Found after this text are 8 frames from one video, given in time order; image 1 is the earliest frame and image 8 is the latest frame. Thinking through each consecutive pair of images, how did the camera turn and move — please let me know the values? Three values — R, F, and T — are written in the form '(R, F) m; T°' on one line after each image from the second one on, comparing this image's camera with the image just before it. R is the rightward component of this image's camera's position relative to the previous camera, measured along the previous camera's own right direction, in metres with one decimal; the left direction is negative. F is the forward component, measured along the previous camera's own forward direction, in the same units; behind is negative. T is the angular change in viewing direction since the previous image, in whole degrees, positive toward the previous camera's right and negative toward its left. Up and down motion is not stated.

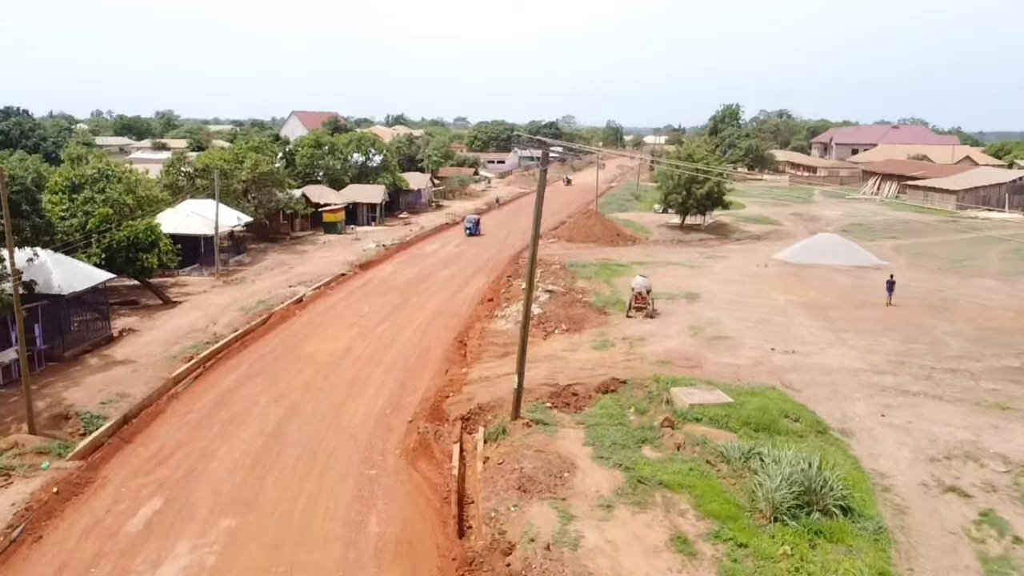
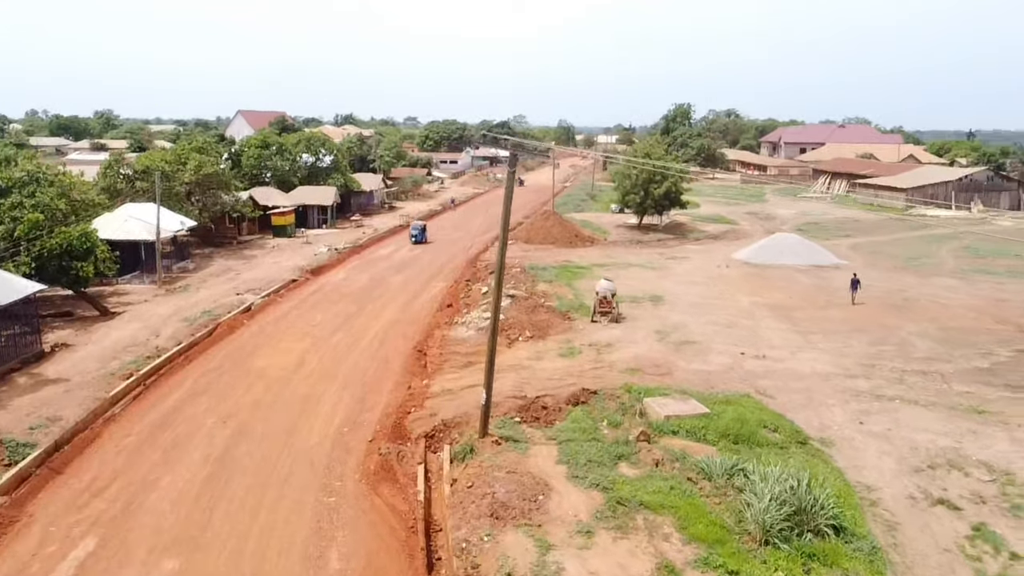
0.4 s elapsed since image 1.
(-0.3, +1.0) m; +3°
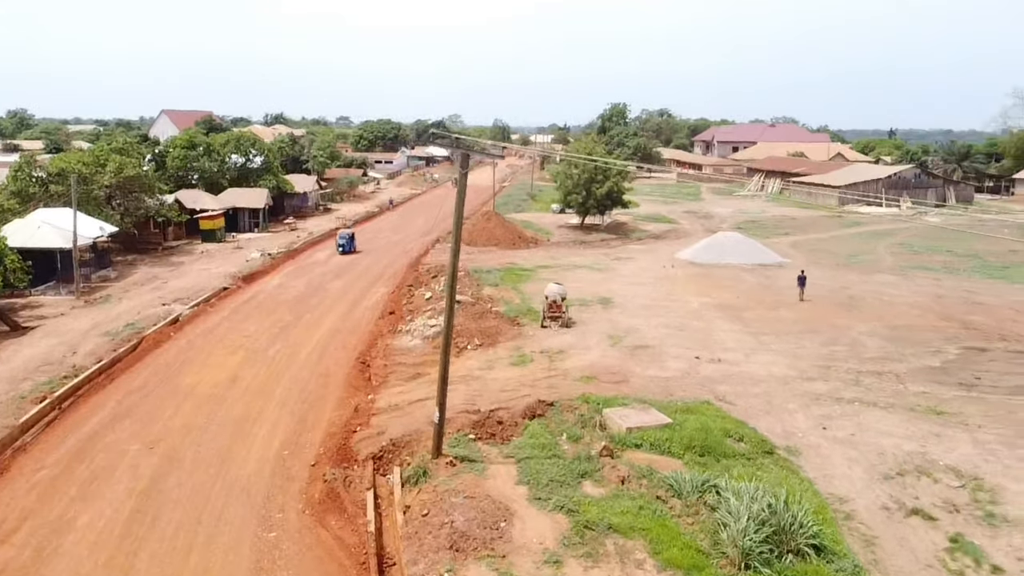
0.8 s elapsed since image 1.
(-0.3, +1.0) m; +4°
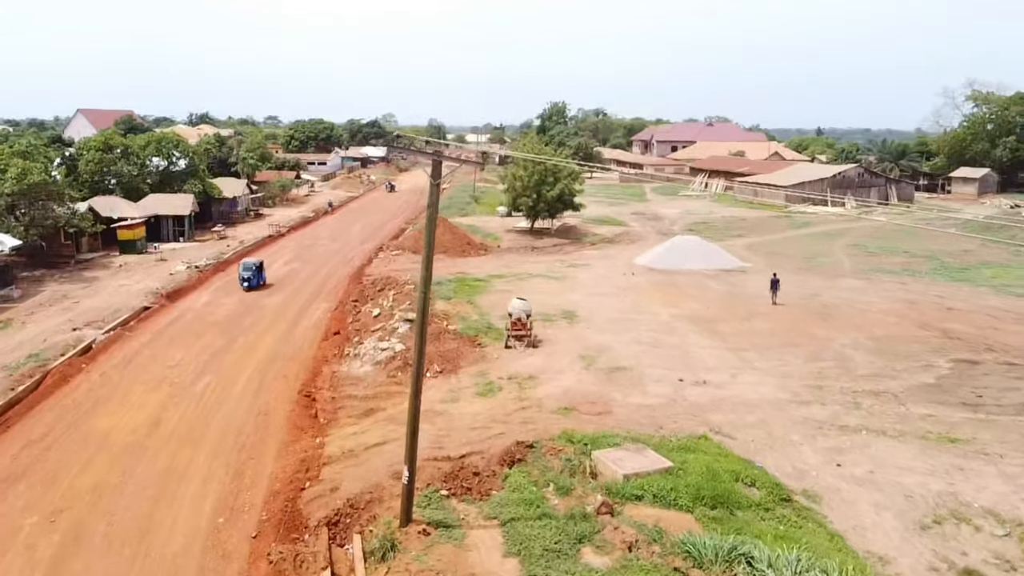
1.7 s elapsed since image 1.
(-0.7, +2.3) m; +5°
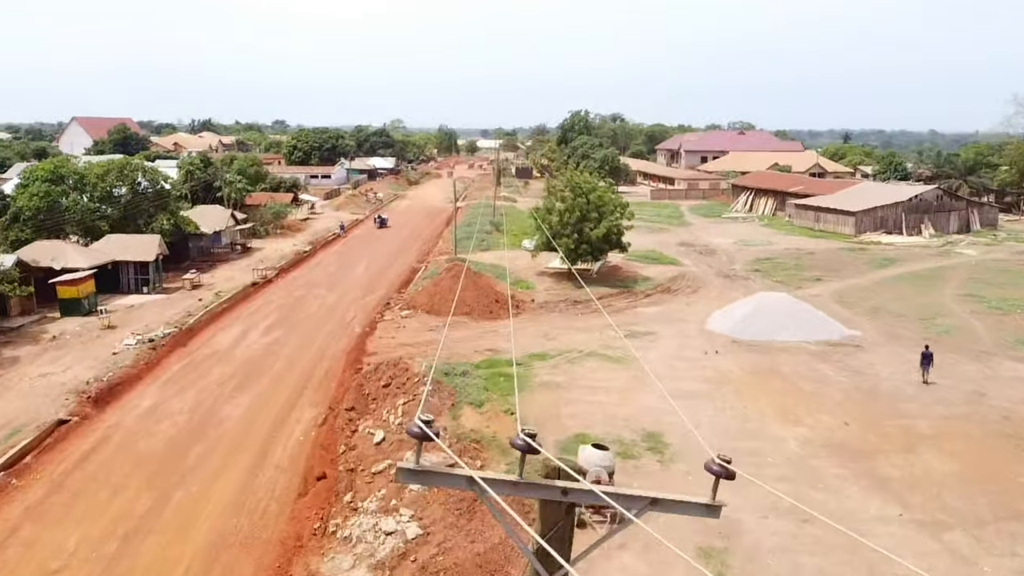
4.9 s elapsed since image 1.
(-1.2, +7.8) m; -1°
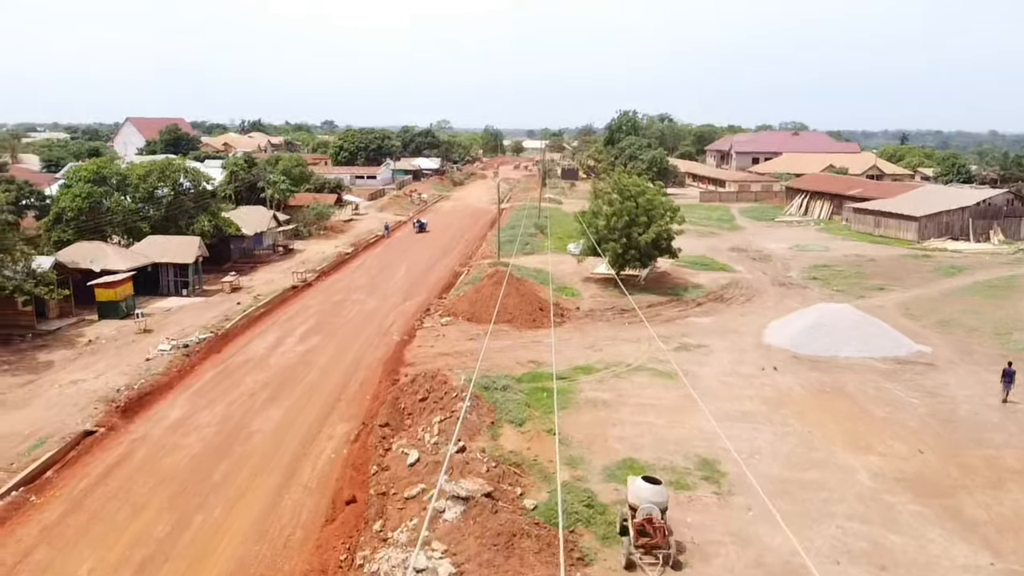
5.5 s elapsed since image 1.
(0.0, +1.3) m; -3°
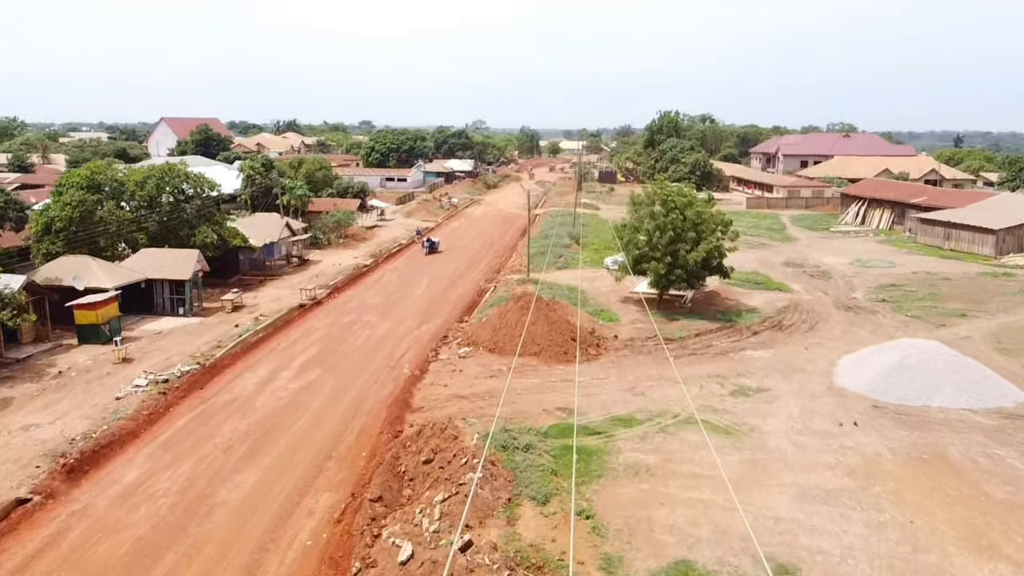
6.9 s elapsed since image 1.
(+0.2, +3.7) m; -3°
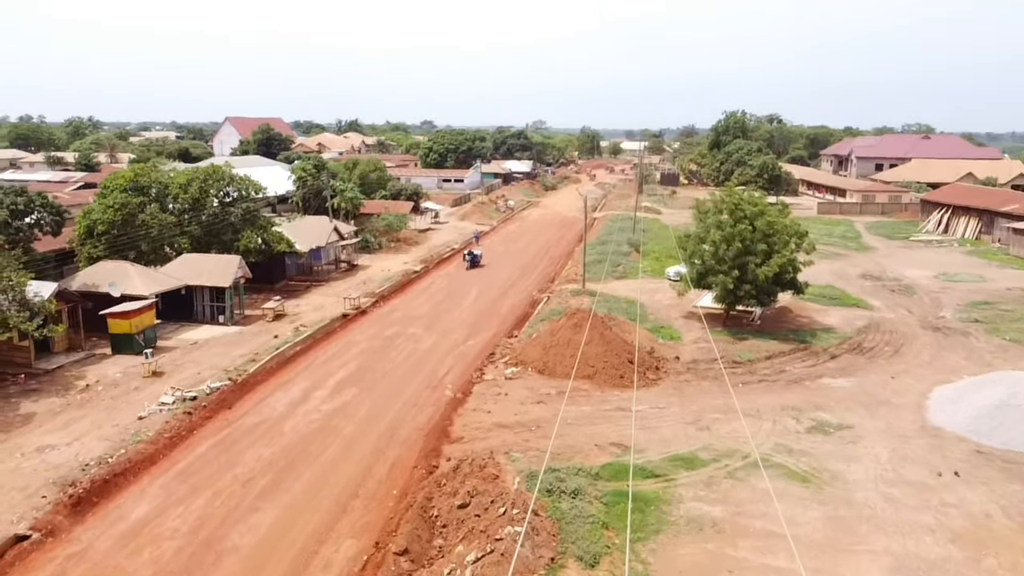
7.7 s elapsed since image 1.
(+0.2, +2.0) m; -4°
